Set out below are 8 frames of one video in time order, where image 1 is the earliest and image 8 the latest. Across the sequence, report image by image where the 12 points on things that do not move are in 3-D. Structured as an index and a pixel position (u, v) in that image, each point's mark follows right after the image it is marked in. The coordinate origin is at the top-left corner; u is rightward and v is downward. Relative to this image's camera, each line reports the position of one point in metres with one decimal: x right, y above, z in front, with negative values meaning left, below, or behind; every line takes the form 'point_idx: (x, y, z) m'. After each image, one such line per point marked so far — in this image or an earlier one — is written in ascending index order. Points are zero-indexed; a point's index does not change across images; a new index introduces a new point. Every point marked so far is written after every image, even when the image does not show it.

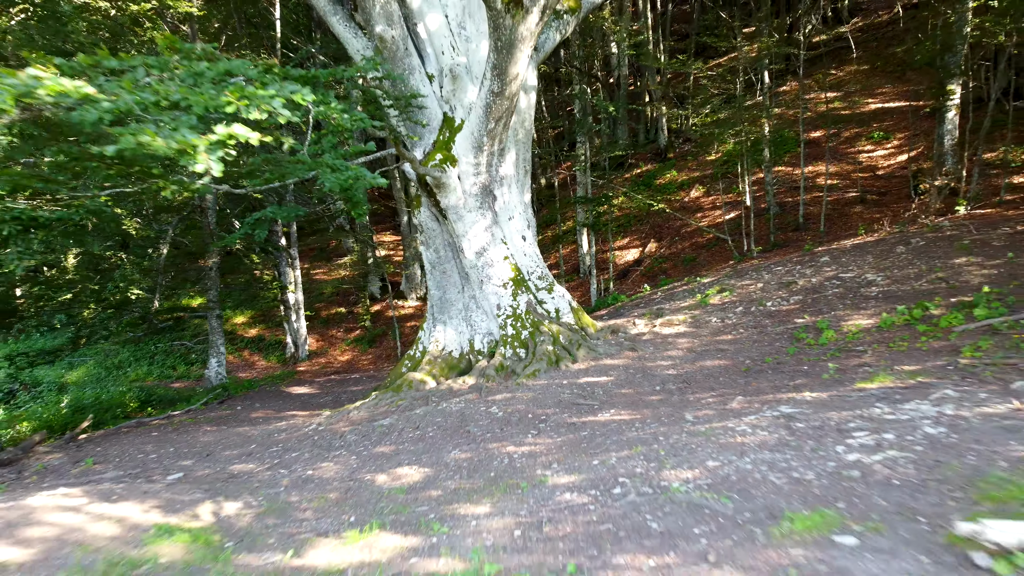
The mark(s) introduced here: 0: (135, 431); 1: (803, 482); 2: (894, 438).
0: (-4.0, -1.6, +7.3) m
1: (+0.9, -0.6, +2.2) m
2: (+1.3, -0.5, +2.4) m
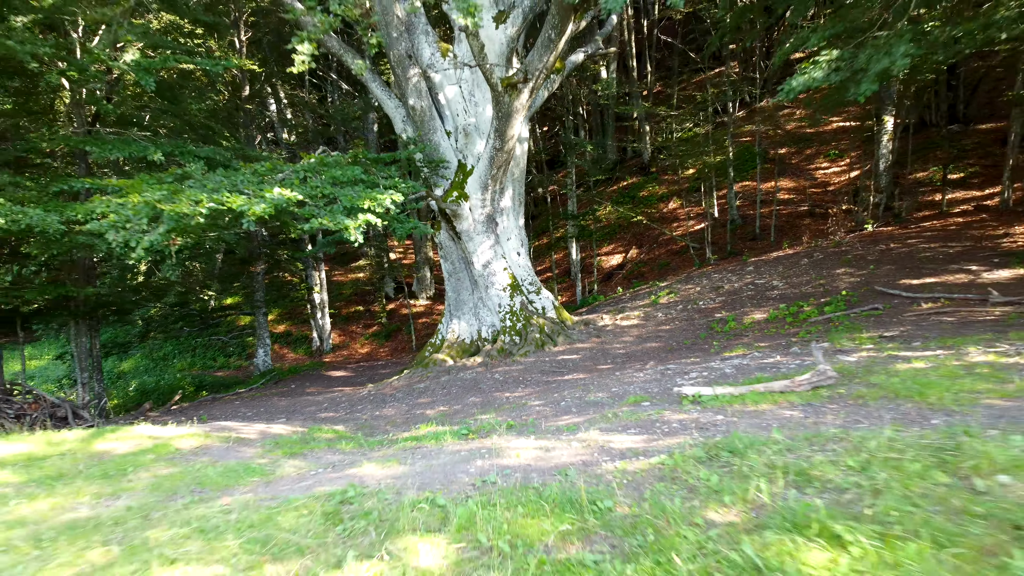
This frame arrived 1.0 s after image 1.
0: (-4.1, -1.6, +9.4) m
1: (+0.9, -0.7, +4.3) m
2: (+1.3, -0.6, +4.5) m
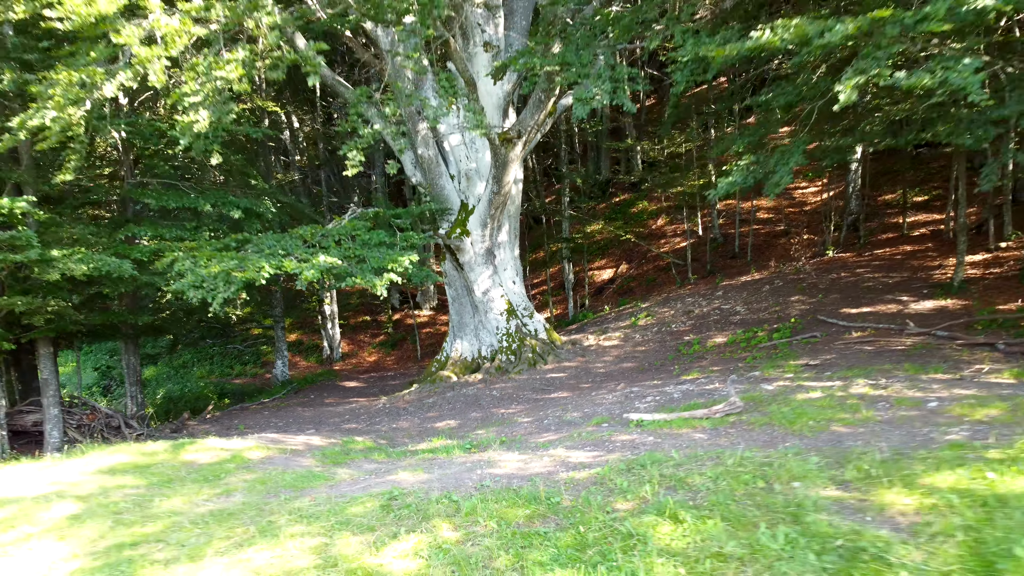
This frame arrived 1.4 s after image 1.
0: (-4.1, -2.0, +10.5) m
1: (+0.8, -1.0, +5.4) m
2: (+1.2, -0.9, +5.7) m
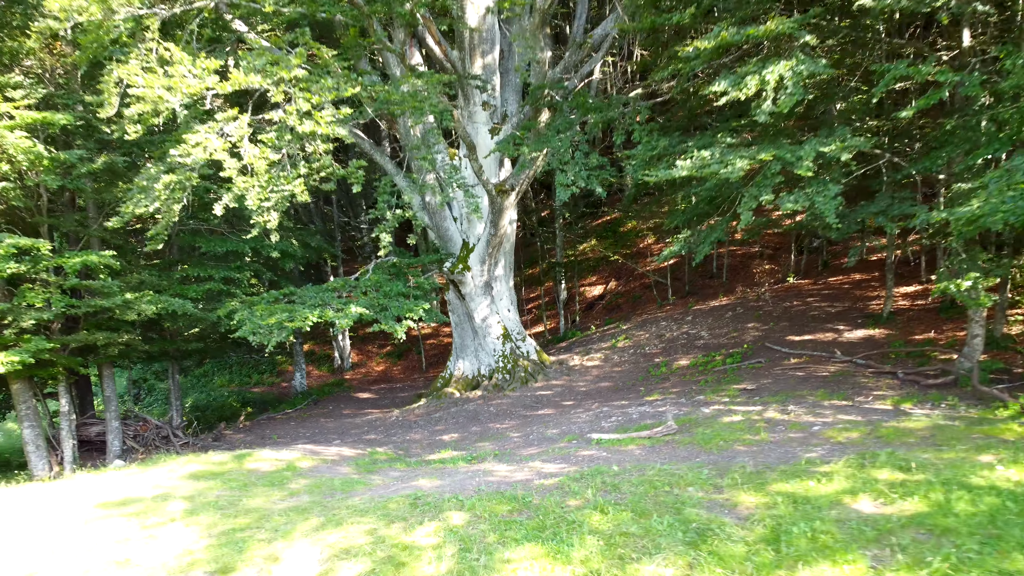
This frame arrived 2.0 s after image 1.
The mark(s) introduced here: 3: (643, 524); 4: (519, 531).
0: (-4.2, -2.4, +12.0) m
1: (+0.7, -1.4, +6.9) m
2: (+1.1, -1.4, +7.2) m
3: (+0.7, -1.3, +3.9) m
4: (0.0, -1.4, +4.0) m
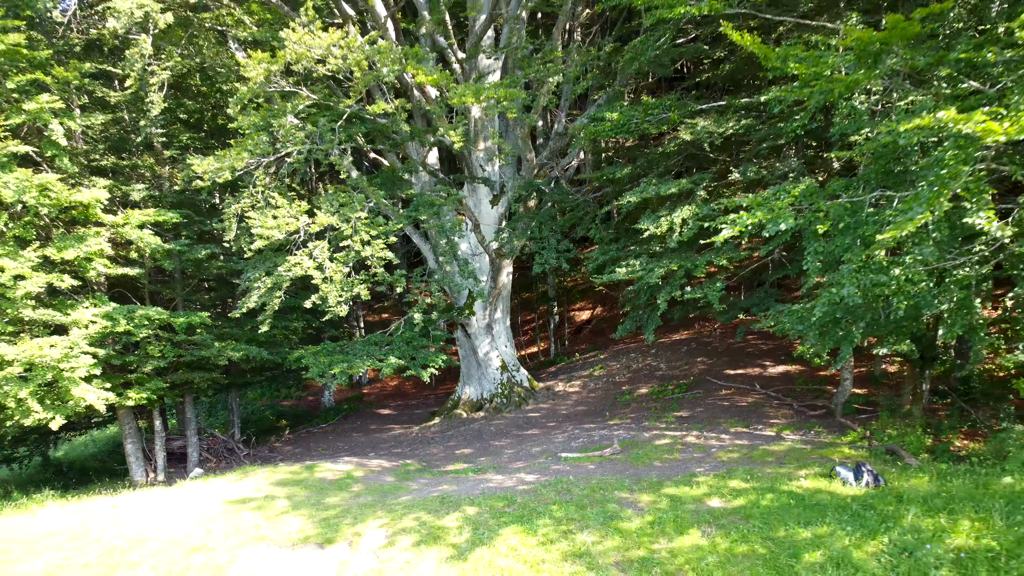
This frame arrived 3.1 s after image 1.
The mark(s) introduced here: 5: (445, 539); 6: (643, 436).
0: (-4.3, -3.2, +14.6) m
1: (+0.7, -2.3, +9.5) m
2: (+1.1, -2.2, +9.8) m
3: (+0.7, -2.2, +6.5) m
4: (0.0, -2.2, +6.6) m
5: (-0.6, -2.3, +6.4) m
6: (+1.8, -2.1, +9.4) m
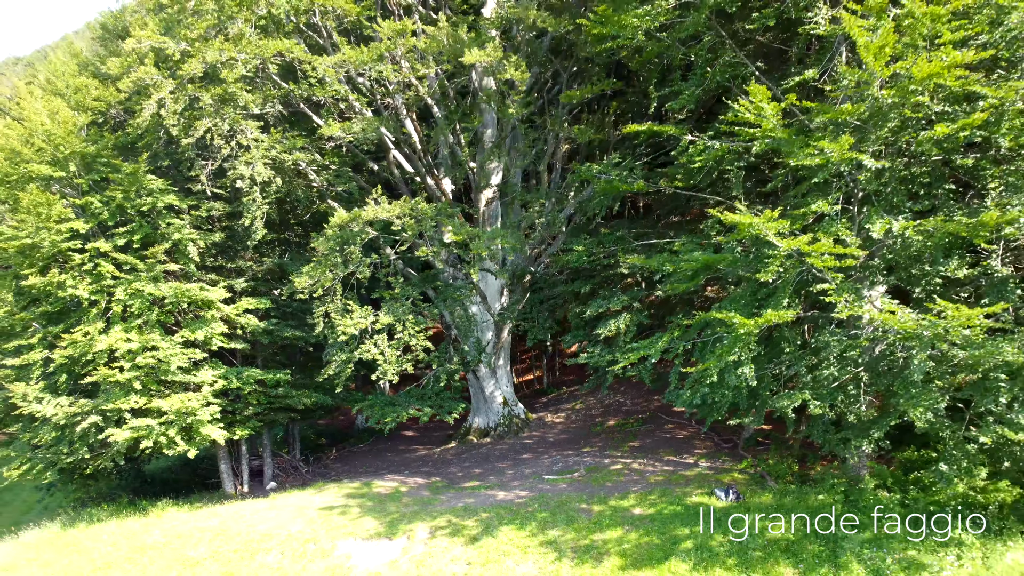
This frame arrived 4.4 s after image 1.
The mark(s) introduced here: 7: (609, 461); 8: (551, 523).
0: (-4.3, -4.6, +18.5) m
1: (+0.6, -3.6, +13.4) m
2: (+1.0, -3.6, +13.7) m
3: (+0.6, -3.5, +10.4) m
4: (-0.1, -3.6, +10.5) m
5: (-0.7, -3.7, +10.2) m
6: (+1.8, -3.4, +13.3) m
7: (+1.9, -3.4, +13.4) m
8: (+0.6, -3.5, +10.2) m
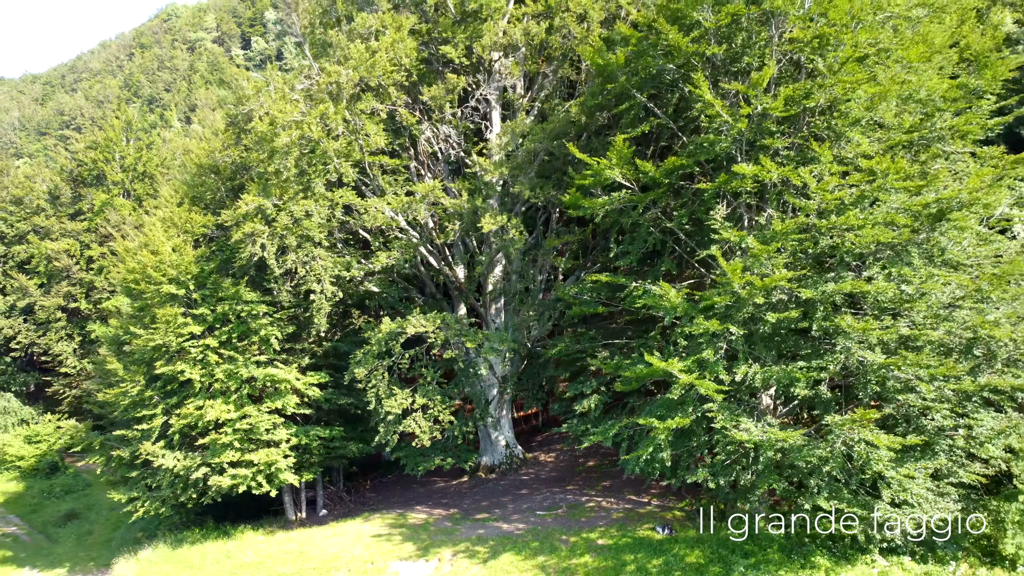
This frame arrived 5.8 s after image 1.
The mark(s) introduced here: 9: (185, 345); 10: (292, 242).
0: (-4.2, -6.7, +22.9) m
1: (+0.6, -5.7, +17.8) m
2: (+1.0, -5.7, +18.1) m
3: (+0.6, -5.6, +14.8) m
4: (-0.1, -5.7, +15.0) m
5: (-0.7, -5.8, +14.7) m
6: (+1.8, -5.5, +17.7) m
7: (+1.9, -5.5, +17.8) m
8: (+0.6, -5.7, +14.6) m
9: (-8.0, -1.4, +16.6) m
10: (-5.3, +1.1, +16.2) m
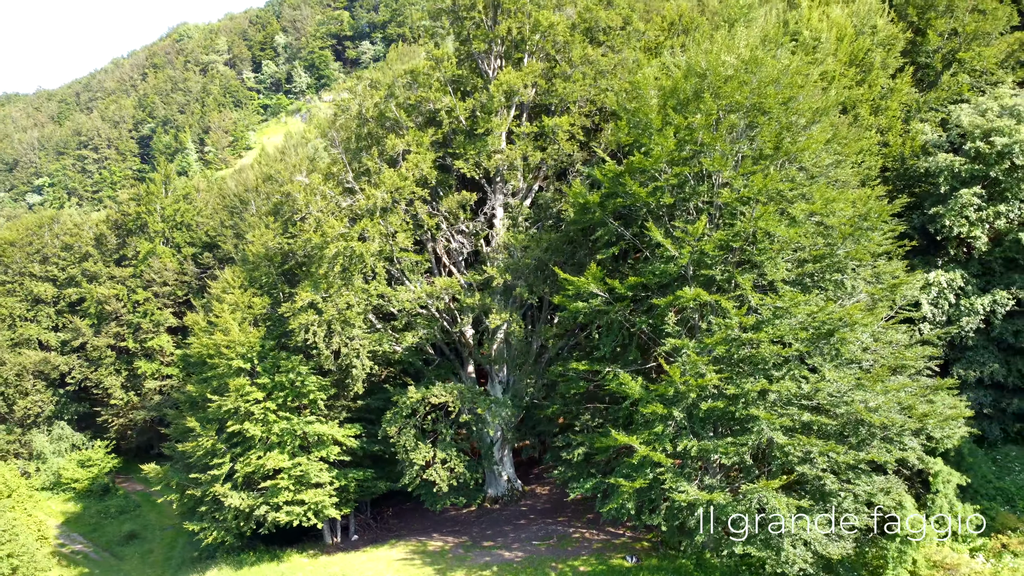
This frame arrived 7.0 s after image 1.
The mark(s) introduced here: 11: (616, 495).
0: (-4.2, -9.0, +27.0) m
1: (+0.7, -8.0, +21.9) m
2: (+1.1, -8.0, +22.2) m
3: (+0.6, -7.9, +18.9) m
4: (-0.1, -8.0, +19.0) m
5: (-0.6, -8.1, +18.8) m
6: (+1.8, -7.8, +21.8) m
7: (+1.9, -7.8, +21.9) m
8: (+0.6, -7.9, +18.7) m
9: (-8.0, -3.7, +20.7) m
10: (-5.2, -1.2, +20.3) m
11: (+2.6, -5.1, +16.8) m
